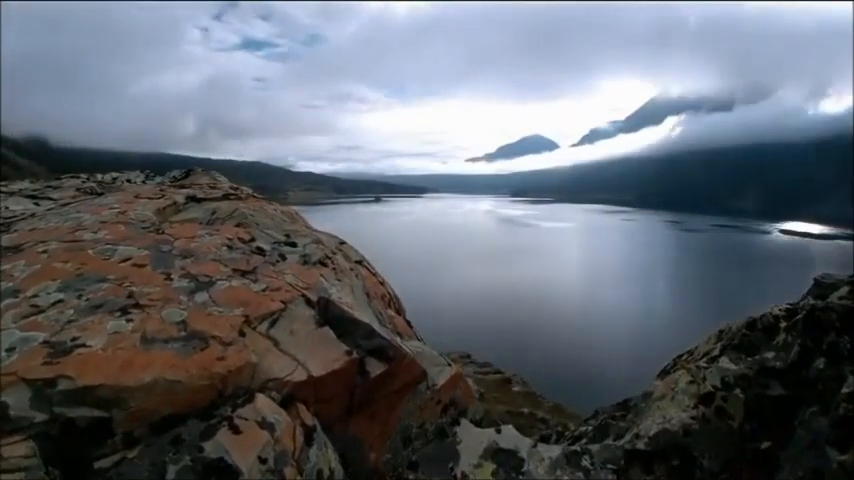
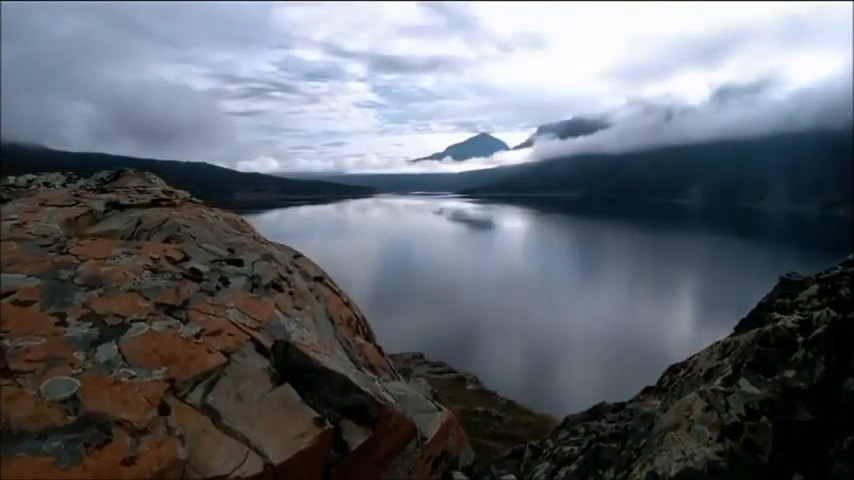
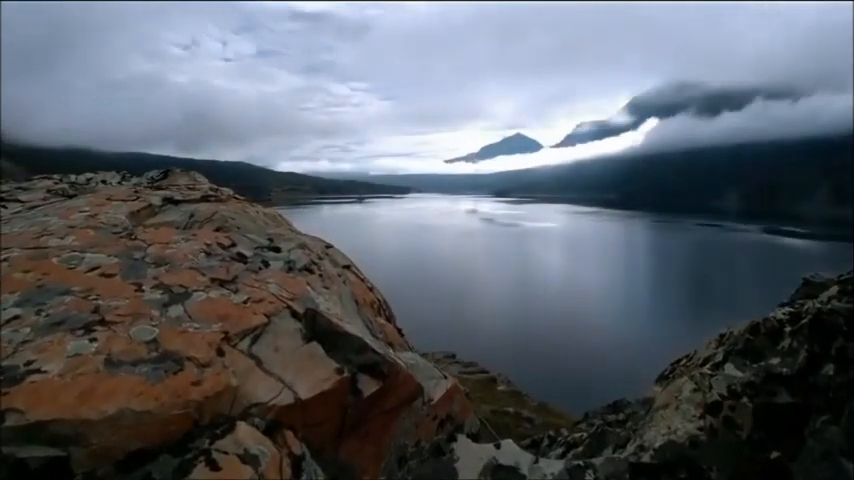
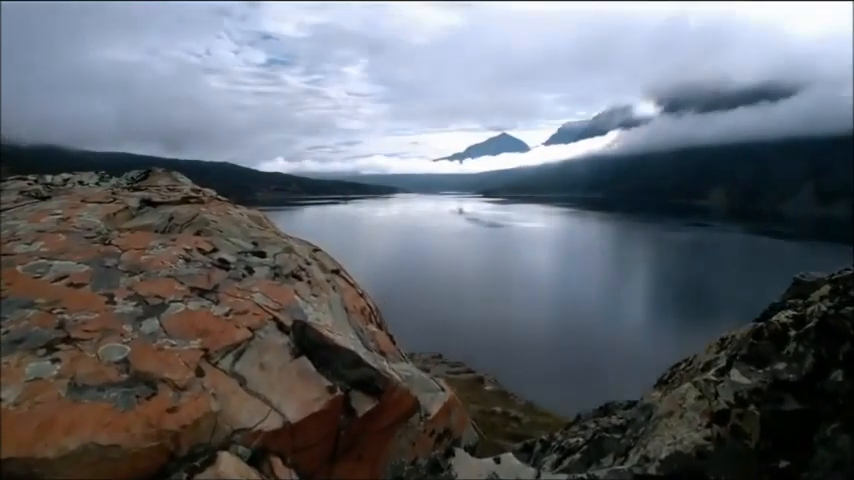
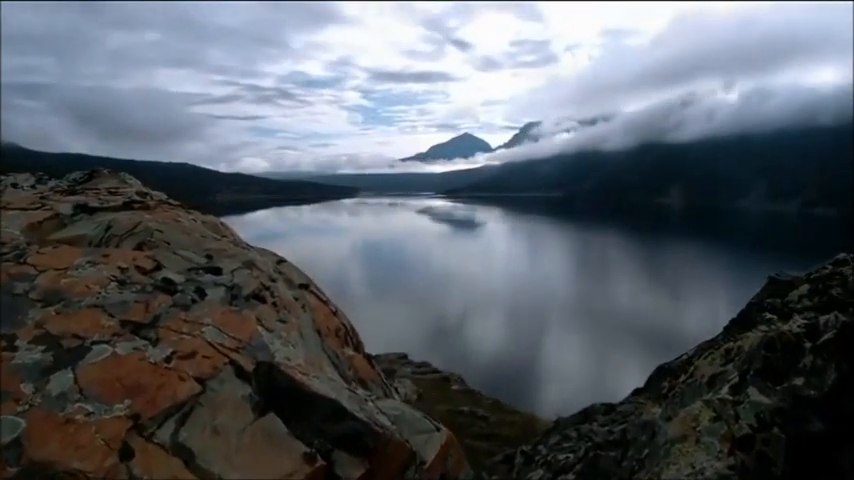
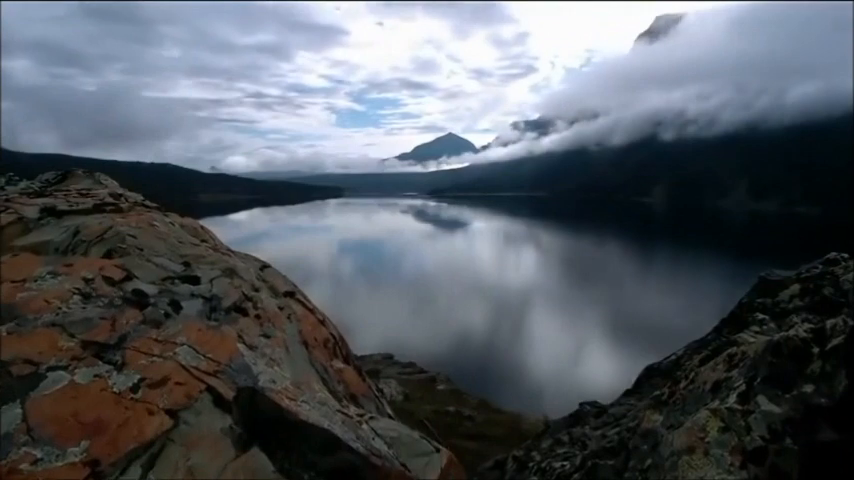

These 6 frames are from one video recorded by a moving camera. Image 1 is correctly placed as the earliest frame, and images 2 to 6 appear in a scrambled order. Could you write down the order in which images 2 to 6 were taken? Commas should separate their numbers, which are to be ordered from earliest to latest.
3, 4, 2, 5, 6
